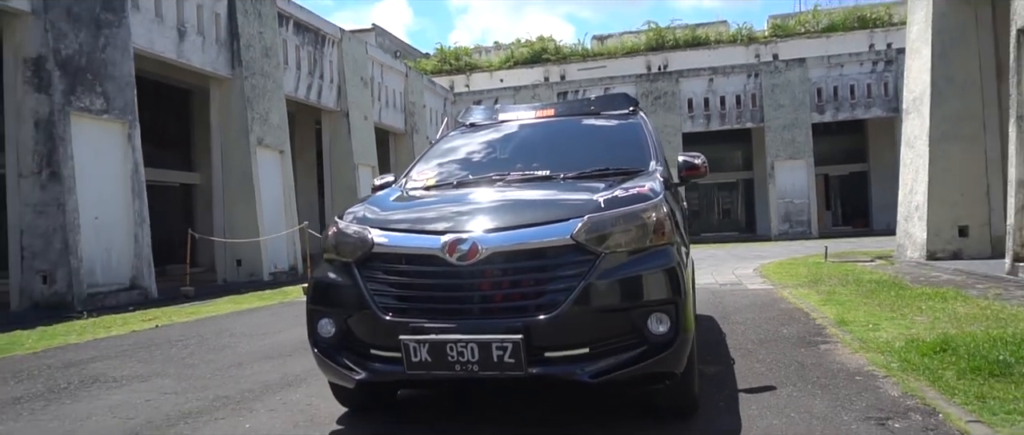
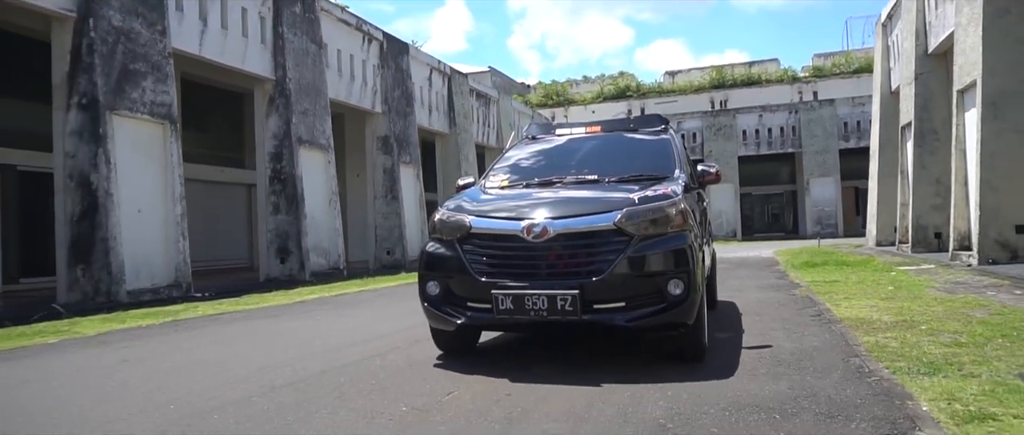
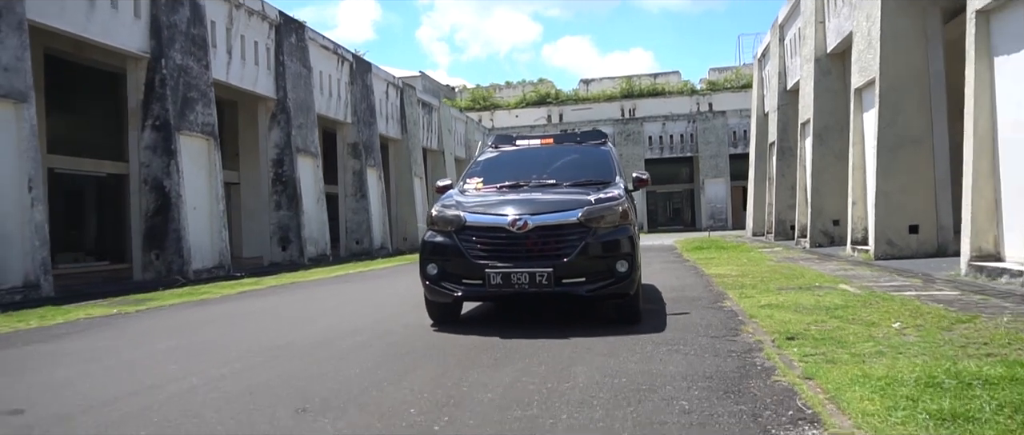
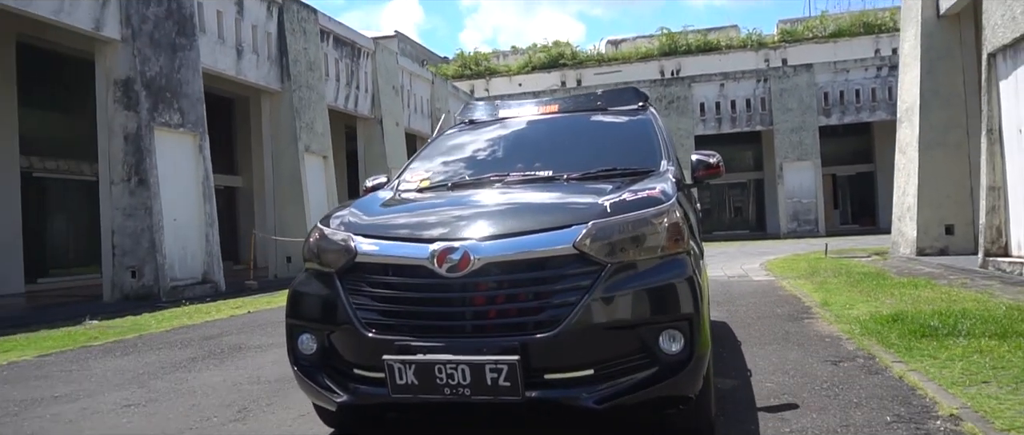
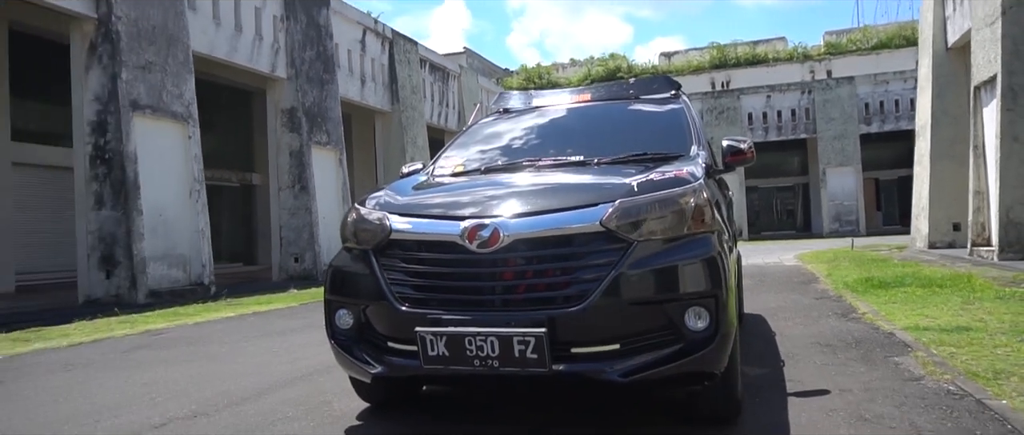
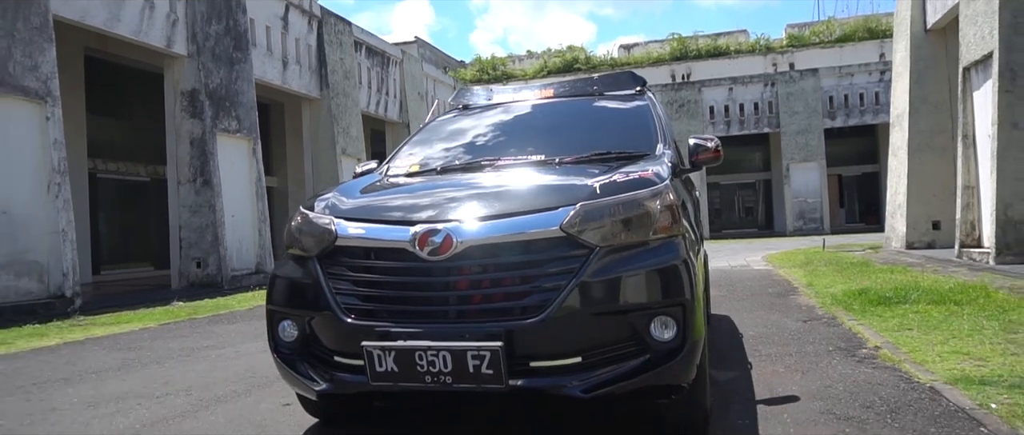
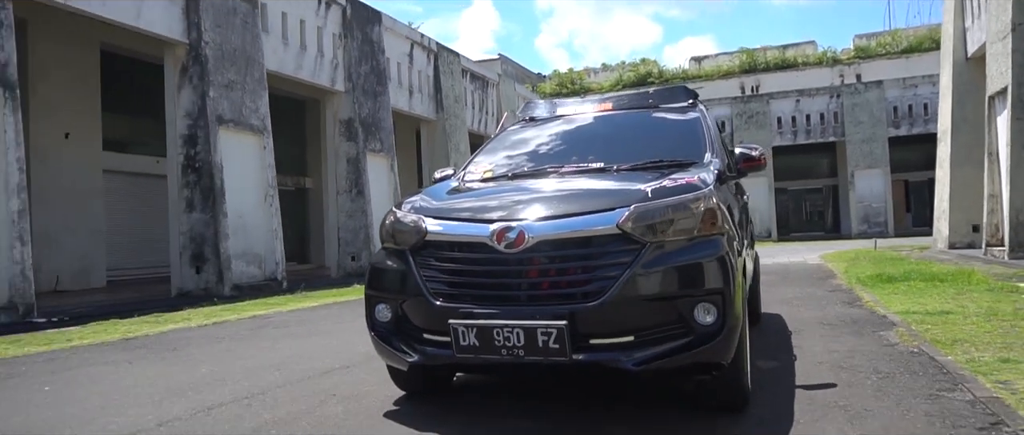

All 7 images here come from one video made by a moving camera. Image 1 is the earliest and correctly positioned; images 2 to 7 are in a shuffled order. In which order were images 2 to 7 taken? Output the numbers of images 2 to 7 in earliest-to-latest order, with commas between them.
4, 6, 5, 7, 2, 3
